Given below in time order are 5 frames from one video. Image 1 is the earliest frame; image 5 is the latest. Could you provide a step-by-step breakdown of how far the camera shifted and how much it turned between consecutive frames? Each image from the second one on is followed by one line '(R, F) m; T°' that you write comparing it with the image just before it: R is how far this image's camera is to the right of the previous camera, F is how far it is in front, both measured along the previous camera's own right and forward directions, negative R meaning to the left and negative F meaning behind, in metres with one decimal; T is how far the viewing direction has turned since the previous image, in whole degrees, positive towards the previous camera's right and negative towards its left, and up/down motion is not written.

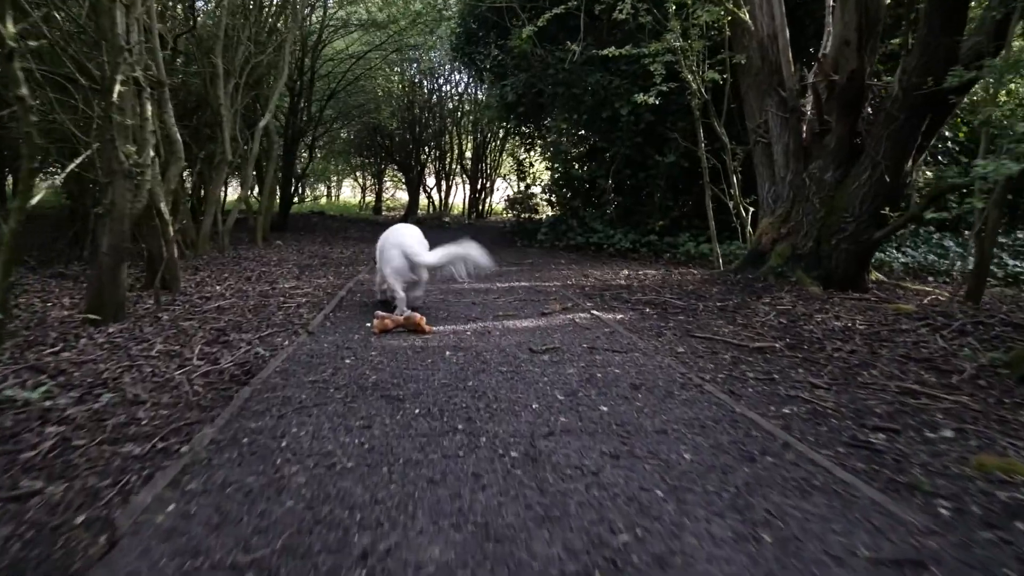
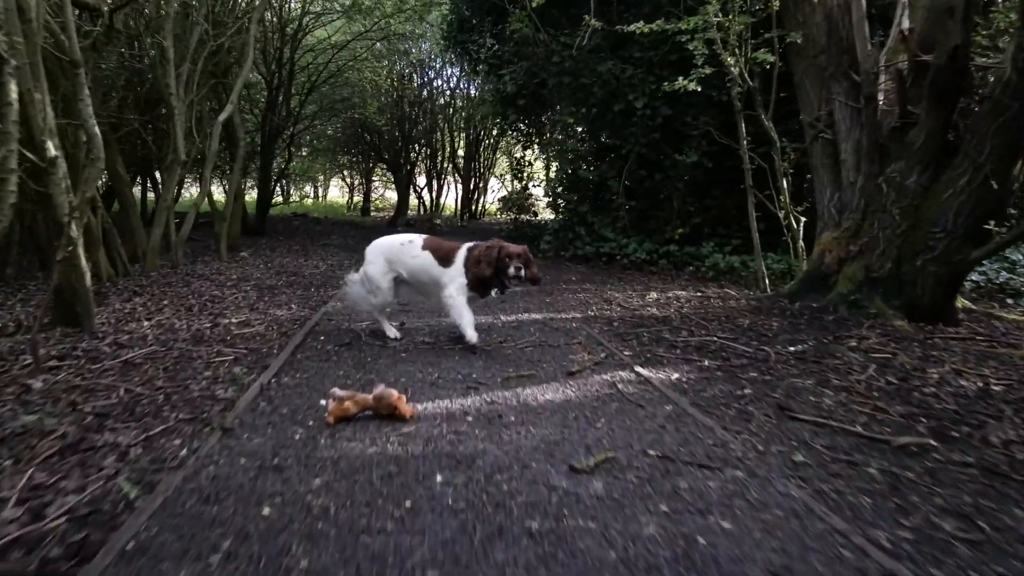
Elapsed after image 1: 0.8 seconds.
(-0.2, +2.4) m; +1°
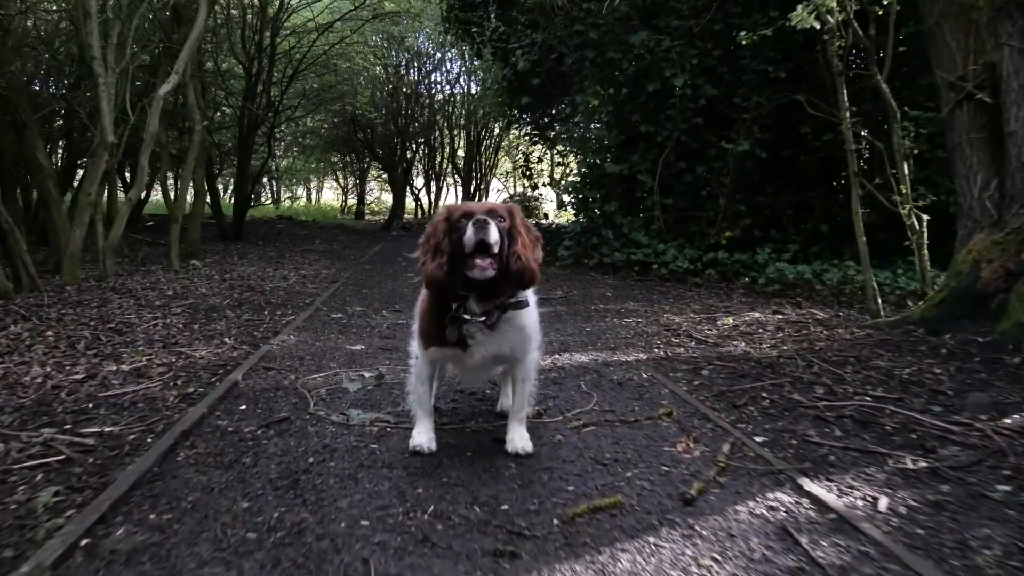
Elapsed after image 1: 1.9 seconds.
(-0.3, +3.1) m; 0°
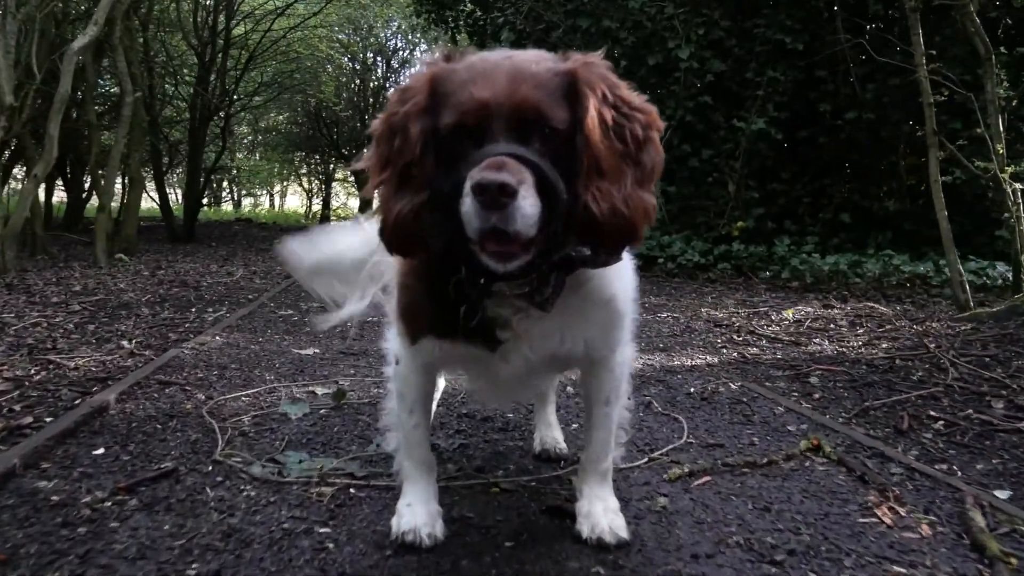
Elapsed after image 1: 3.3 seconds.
(-0.3, +1.9) m; +2°
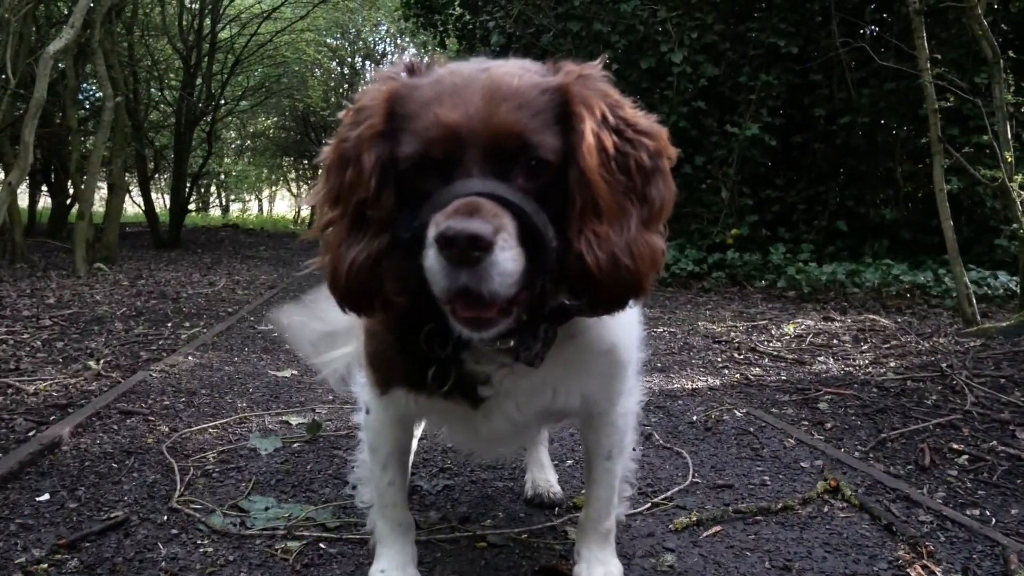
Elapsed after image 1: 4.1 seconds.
(0.0, +0.3) m; +1°
